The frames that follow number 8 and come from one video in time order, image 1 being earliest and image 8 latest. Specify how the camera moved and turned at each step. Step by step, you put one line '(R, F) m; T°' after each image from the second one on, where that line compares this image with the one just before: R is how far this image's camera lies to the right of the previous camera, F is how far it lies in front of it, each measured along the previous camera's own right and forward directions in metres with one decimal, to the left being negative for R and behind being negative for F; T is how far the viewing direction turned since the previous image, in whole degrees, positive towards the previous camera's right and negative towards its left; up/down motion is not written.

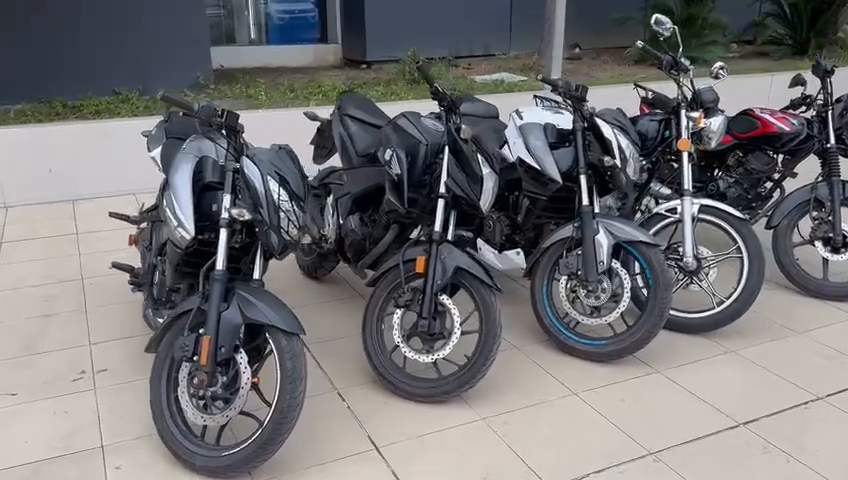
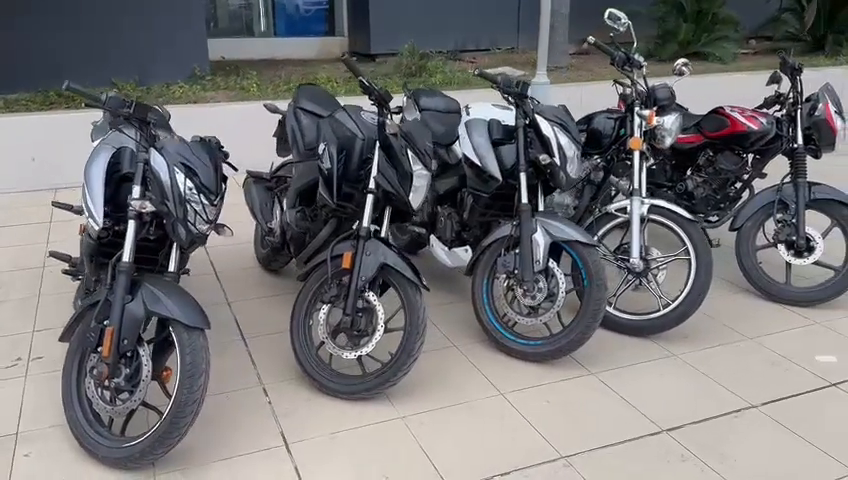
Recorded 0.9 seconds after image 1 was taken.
(+0.4, 0.0) m; -2°
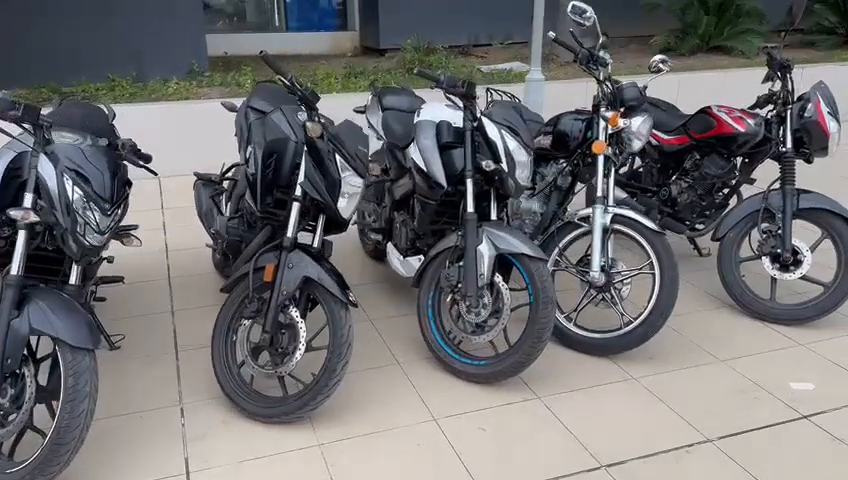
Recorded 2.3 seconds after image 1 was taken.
(+0.4, +0.2) m; -3°
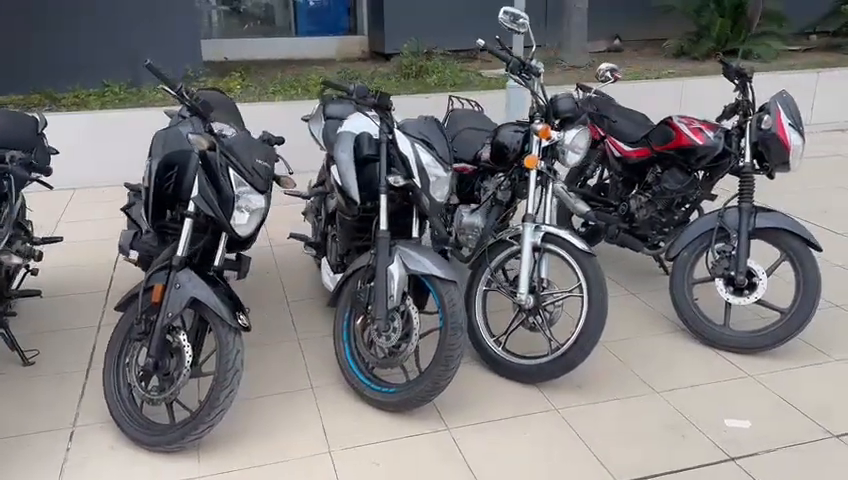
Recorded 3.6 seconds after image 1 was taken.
(+0.5, +0.2) m; -3°
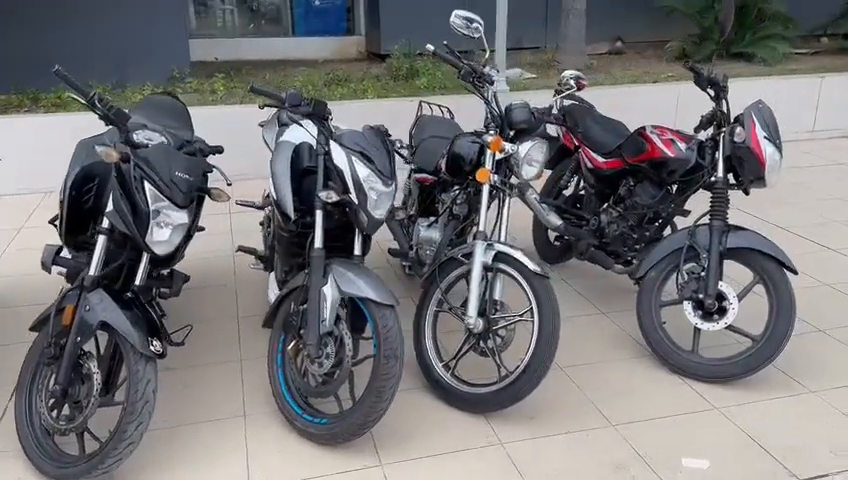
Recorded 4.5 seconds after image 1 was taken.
(+0.3, +0.2) m; -1°
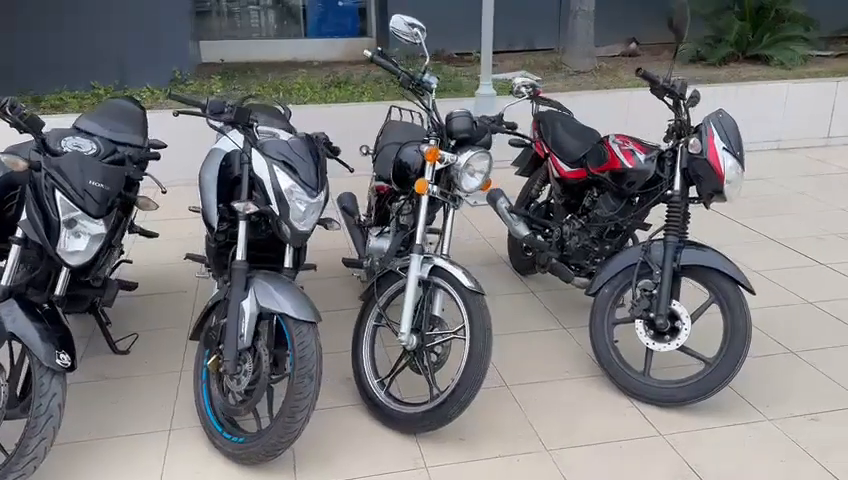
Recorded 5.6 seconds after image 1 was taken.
(+0.4, +0.1) m; -3°
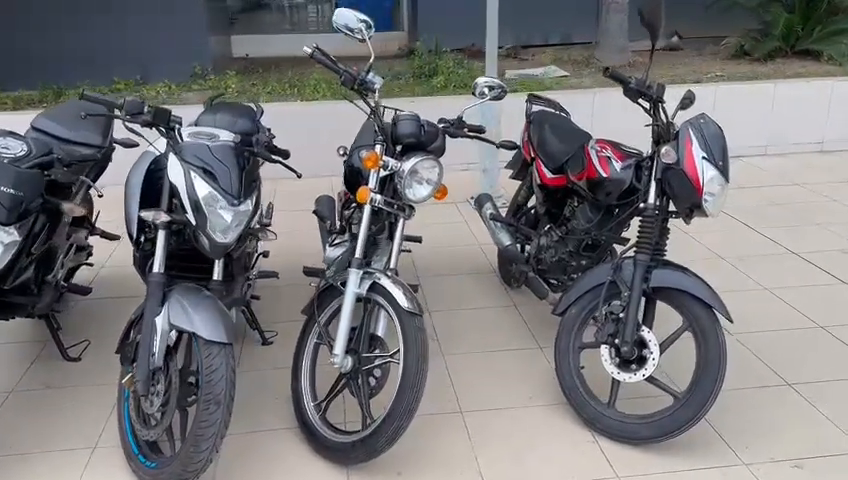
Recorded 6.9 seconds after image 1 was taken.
(+0.4, +0.2) m; -4°
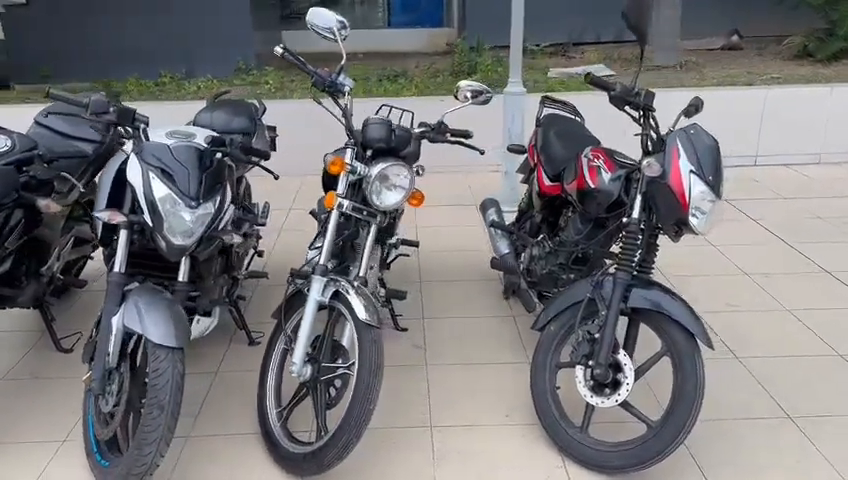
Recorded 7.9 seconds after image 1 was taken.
(+0.3, +0.1) m; -5°
